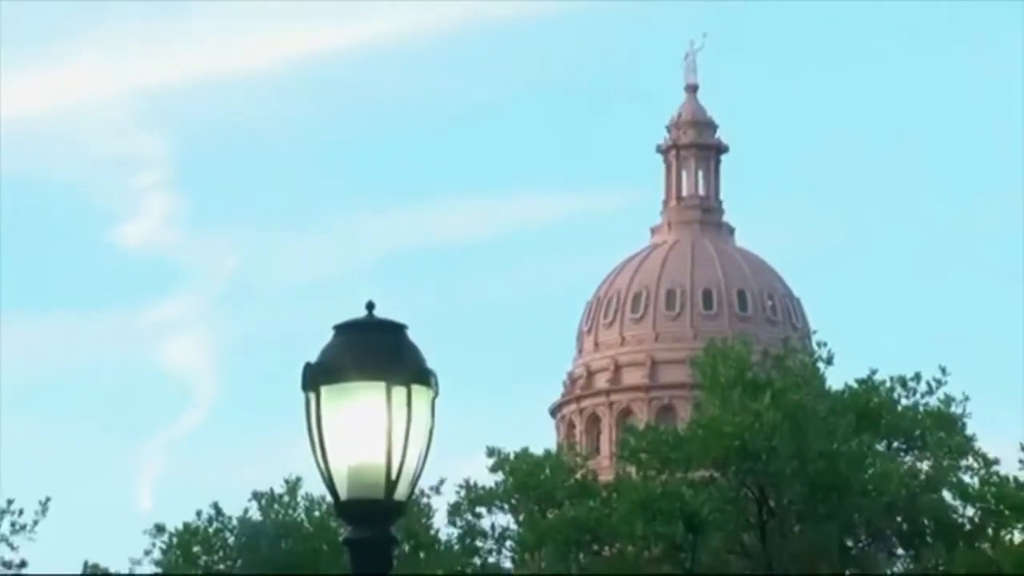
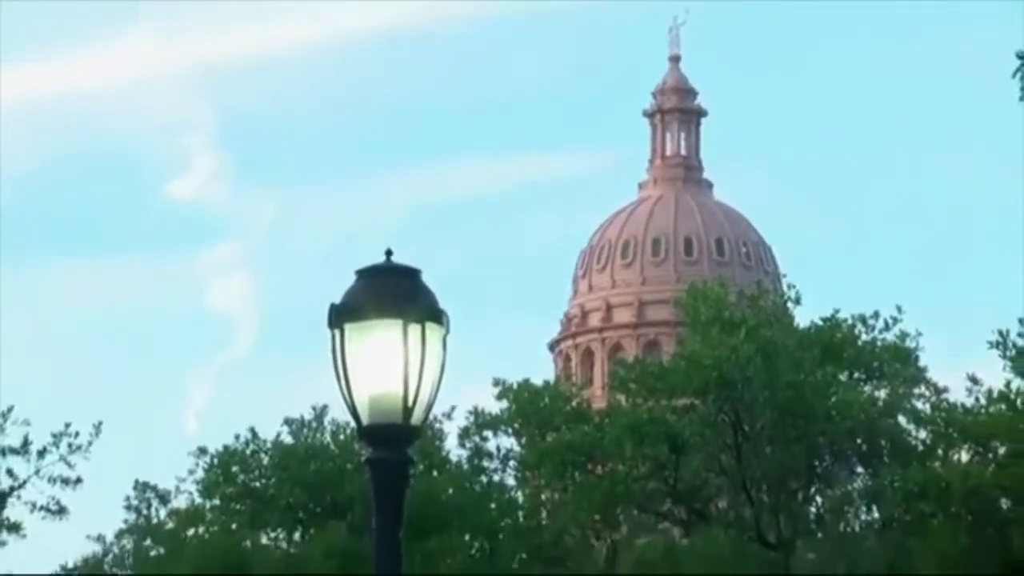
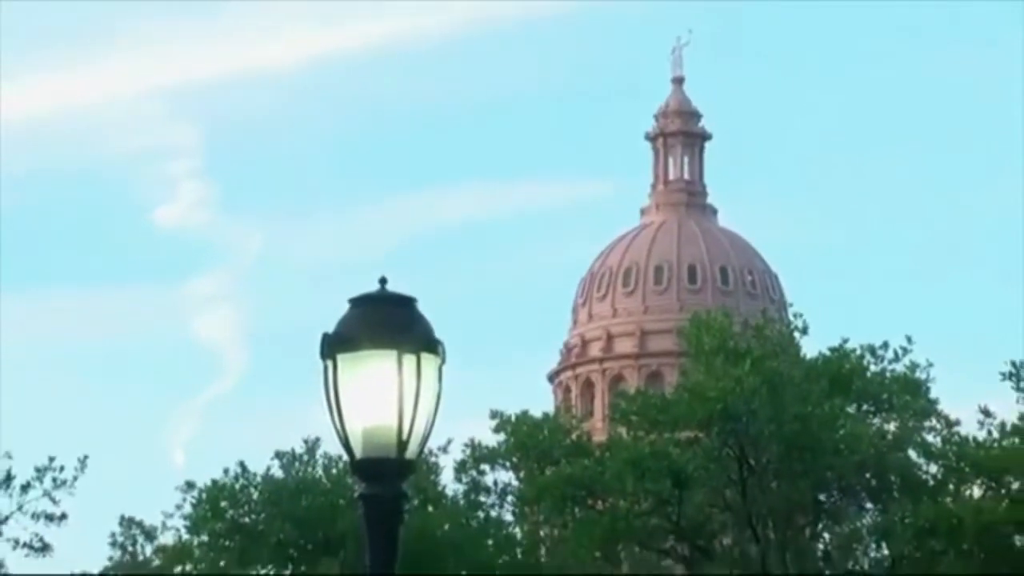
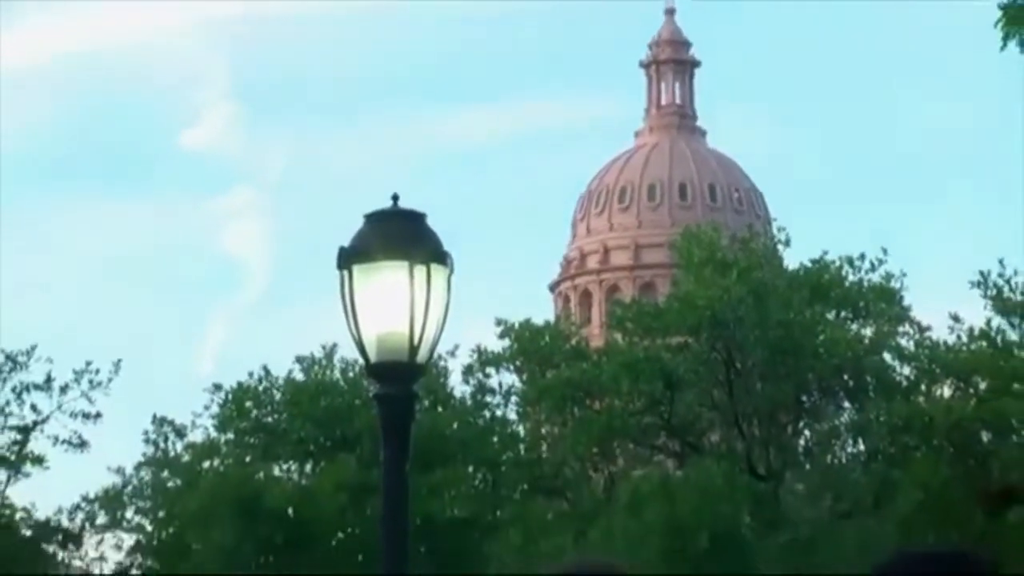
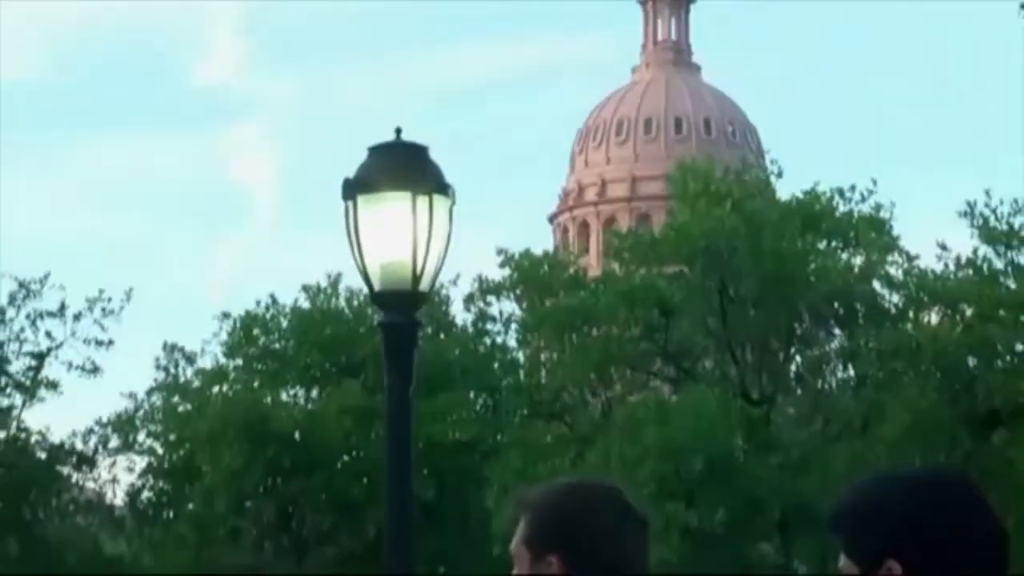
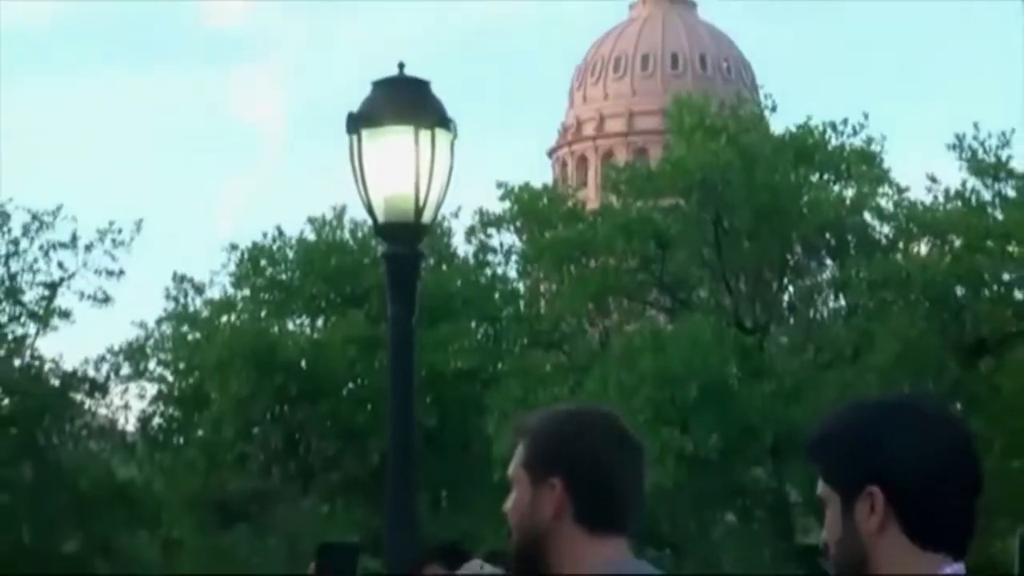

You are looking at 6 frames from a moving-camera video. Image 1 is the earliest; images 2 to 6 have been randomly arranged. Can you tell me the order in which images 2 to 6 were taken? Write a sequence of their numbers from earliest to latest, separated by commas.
3, 2, 4, 5, 6
